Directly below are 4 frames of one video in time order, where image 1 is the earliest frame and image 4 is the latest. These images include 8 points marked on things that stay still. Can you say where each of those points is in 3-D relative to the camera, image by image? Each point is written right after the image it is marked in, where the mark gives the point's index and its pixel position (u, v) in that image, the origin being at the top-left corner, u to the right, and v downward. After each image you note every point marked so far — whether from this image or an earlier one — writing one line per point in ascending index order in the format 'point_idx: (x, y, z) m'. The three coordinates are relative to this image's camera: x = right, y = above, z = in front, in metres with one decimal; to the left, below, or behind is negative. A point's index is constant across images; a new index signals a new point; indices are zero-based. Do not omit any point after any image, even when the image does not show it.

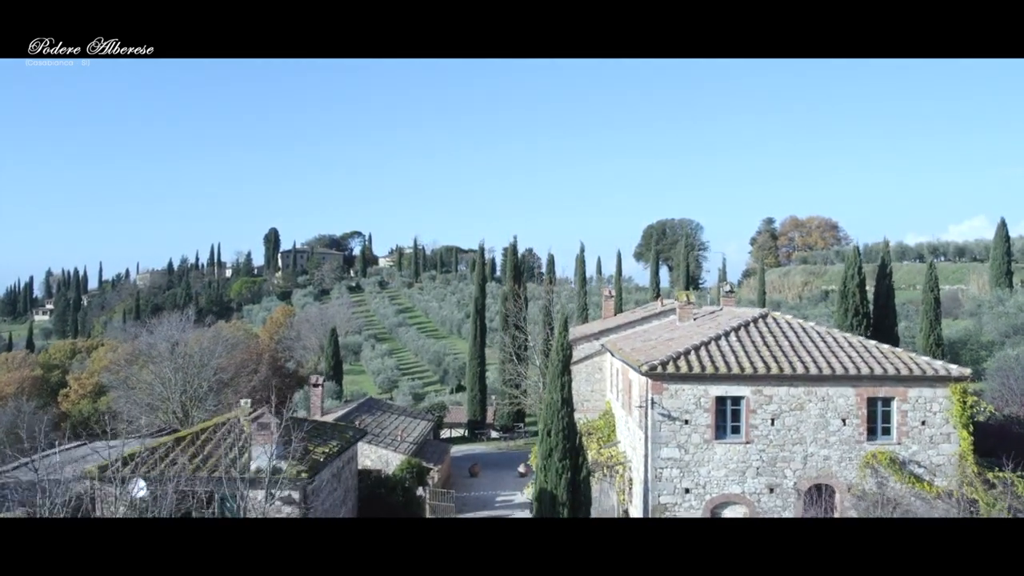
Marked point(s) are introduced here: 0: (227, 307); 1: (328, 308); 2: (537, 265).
0: (-7.6, -0.5, +19.2) m
1: (-4.8, -0.5, +18.5) m
2: (+0.6, +0.6, +18.7) m
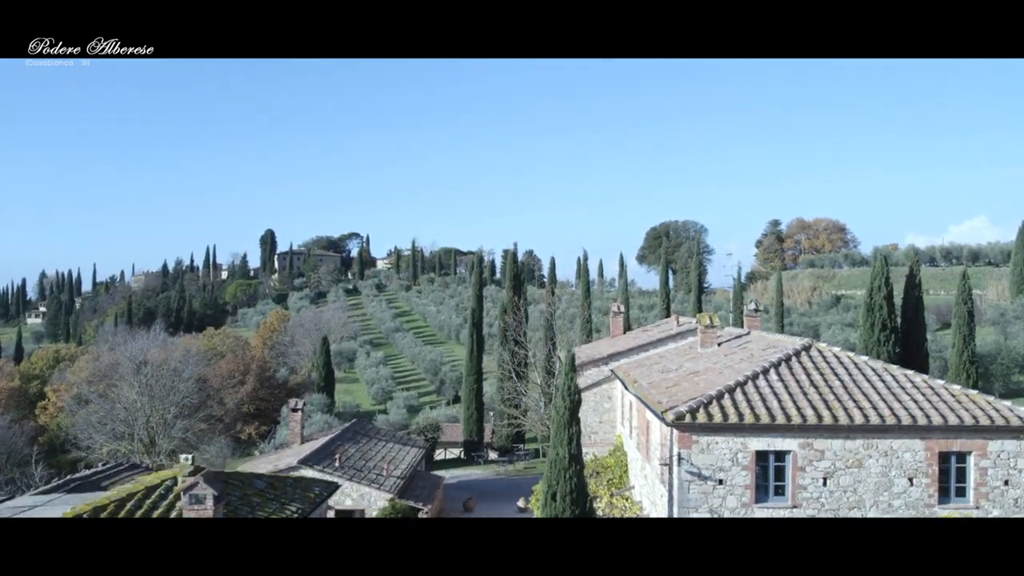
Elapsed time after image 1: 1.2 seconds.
0: (-7.6, -0.6, +18.7) m
1: (-4.8, -0.6, +18.0) m
2: (+0.6, +0.5, +18.2) m
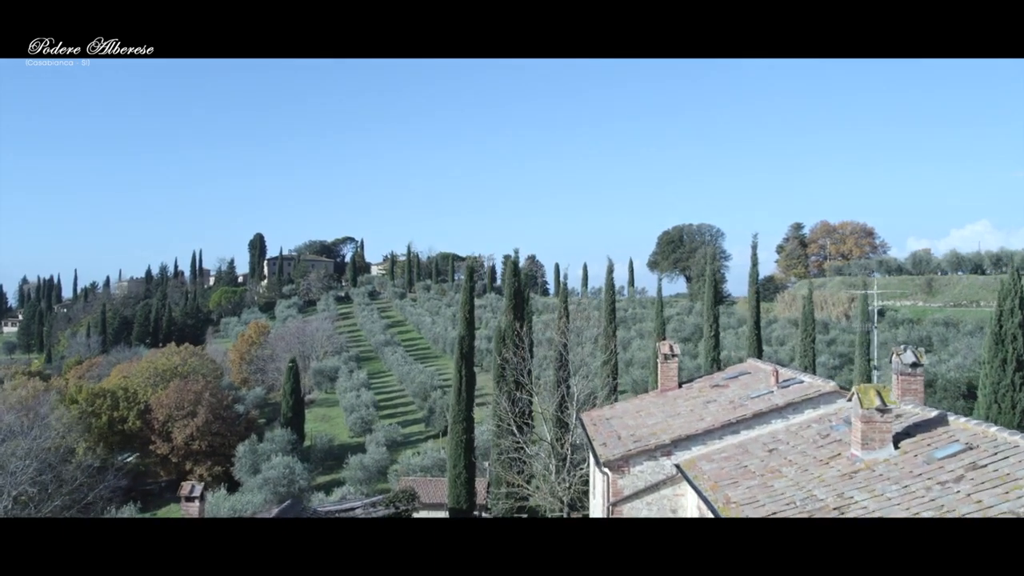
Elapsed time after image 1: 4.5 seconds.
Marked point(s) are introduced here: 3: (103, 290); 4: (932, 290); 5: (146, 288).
0: (-7.6, -0.8, +17.2) m
1: (-4.8, -0.8, +16.4) m
2: (+0.7, +0.3, +16.6) m
3: (-9.1, -0.1, +15.2) m
4: (+7.9, 0.0, +13.3) m
5: (-7.7, 0.0, +15.0) m
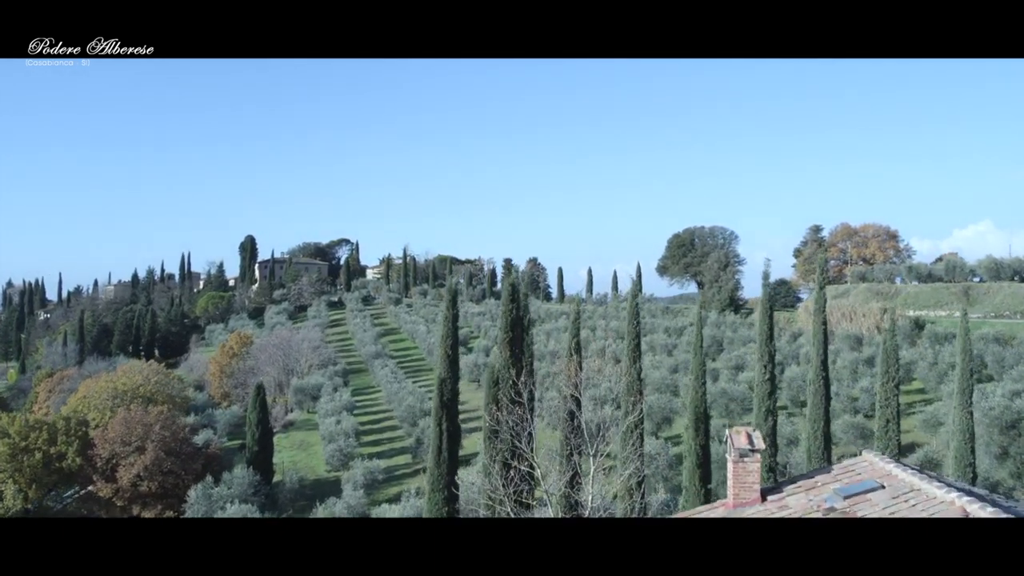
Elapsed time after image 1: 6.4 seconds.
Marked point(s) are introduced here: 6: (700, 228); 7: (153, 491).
0: (-7.6, -1.0, +16.1) m
1: (-4.8, -1.0, +15.3) m
2: (+0.7, +0.2, +15.5) m
3: (-9.1, -0.3, +14.0) m
4: (+7.9, -0.2, +12.1) m
5: (-7.7, -0.1, +13.9) m
6: (+4.0, +1.2, +14.7) m
7: (-3.9, -2.2, +7.7) m
